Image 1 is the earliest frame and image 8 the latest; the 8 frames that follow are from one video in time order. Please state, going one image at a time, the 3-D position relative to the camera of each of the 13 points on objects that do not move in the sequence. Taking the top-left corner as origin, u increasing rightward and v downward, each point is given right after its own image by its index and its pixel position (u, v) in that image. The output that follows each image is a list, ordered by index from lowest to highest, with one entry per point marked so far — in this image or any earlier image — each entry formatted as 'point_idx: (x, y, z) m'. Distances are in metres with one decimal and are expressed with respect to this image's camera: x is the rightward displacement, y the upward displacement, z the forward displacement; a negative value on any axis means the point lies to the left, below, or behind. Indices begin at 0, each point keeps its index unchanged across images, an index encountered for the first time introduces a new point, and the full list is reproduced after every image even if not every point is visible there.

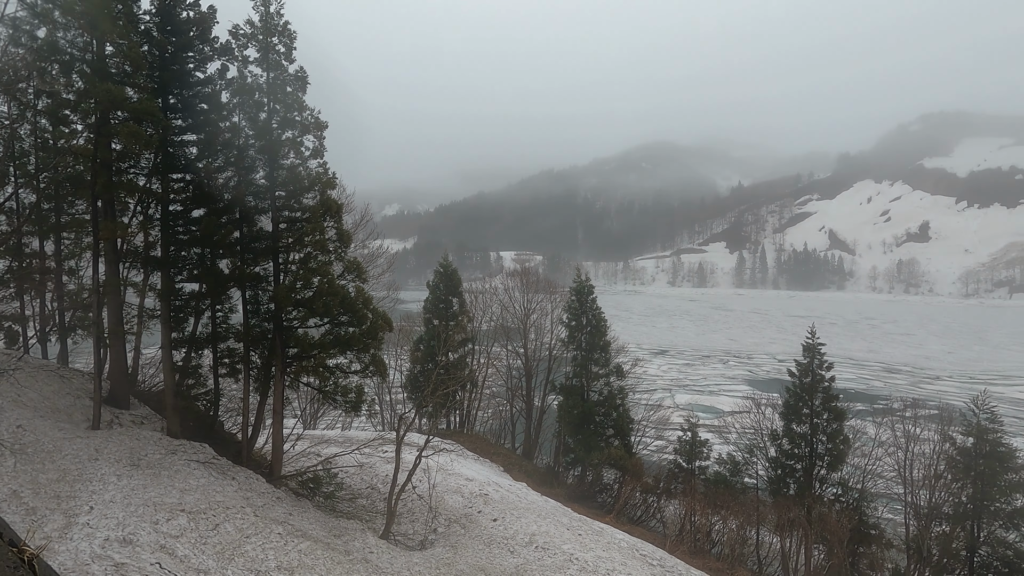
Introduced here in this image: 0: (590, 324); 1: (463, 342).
0: (+2.8, -1.4, +17.0) m
1: (-2.0, -2.1, +17.9) m
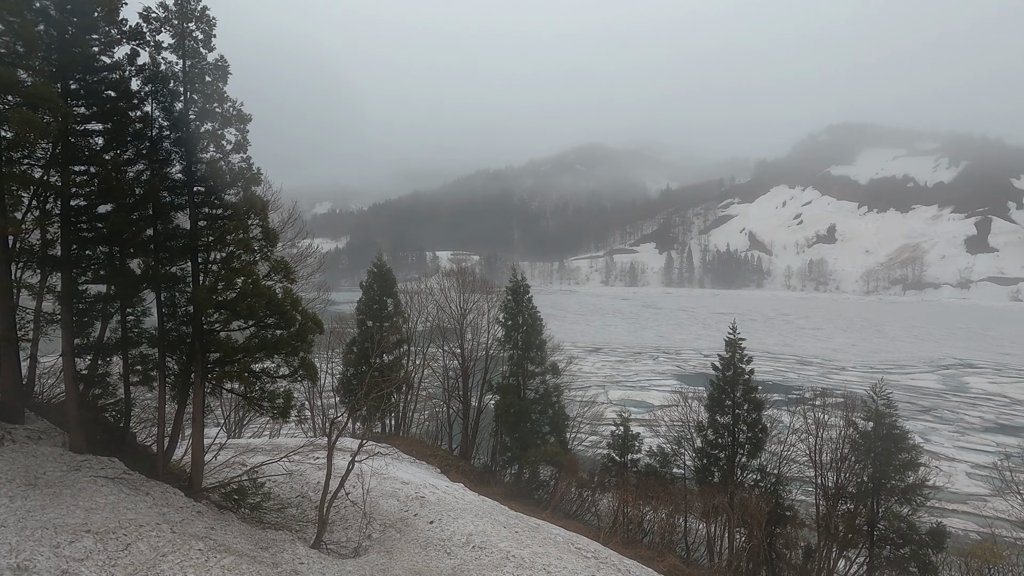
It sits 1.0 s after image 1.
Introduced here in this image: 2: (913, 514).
0: (+0.5, -1.3, +17.1) m
1: (-4.4, -2.1, +17.5) m
2: (+11.5, -6.3, +12.9) m
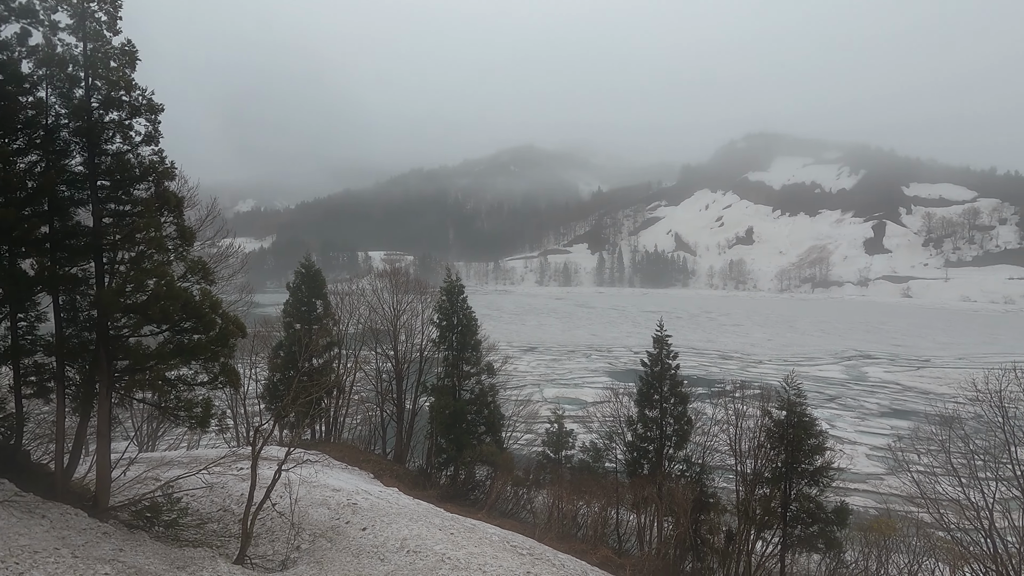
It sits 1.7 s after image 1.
0: (-1.9, -1.3, +16.9) m
1: (-6.8, -2.1, +16.9) m
2: (+9.5, -6.3, +14.0) m
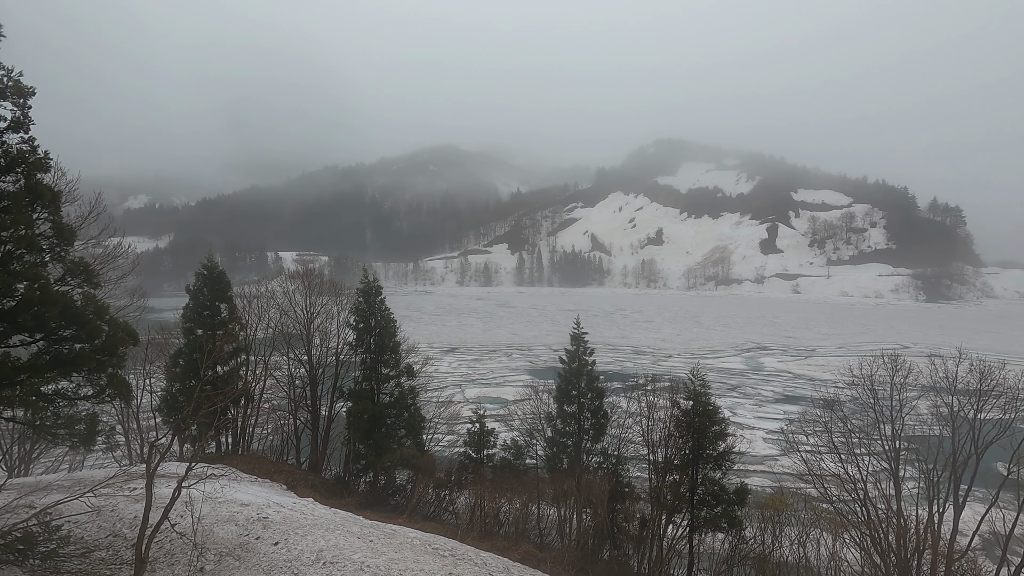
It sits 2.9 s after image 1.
0: (-4.8, -1.4, +16.5) m
1: (-9.6, -2.2, +15.9) m
2: (+7.0, -6.2, +15.0) m
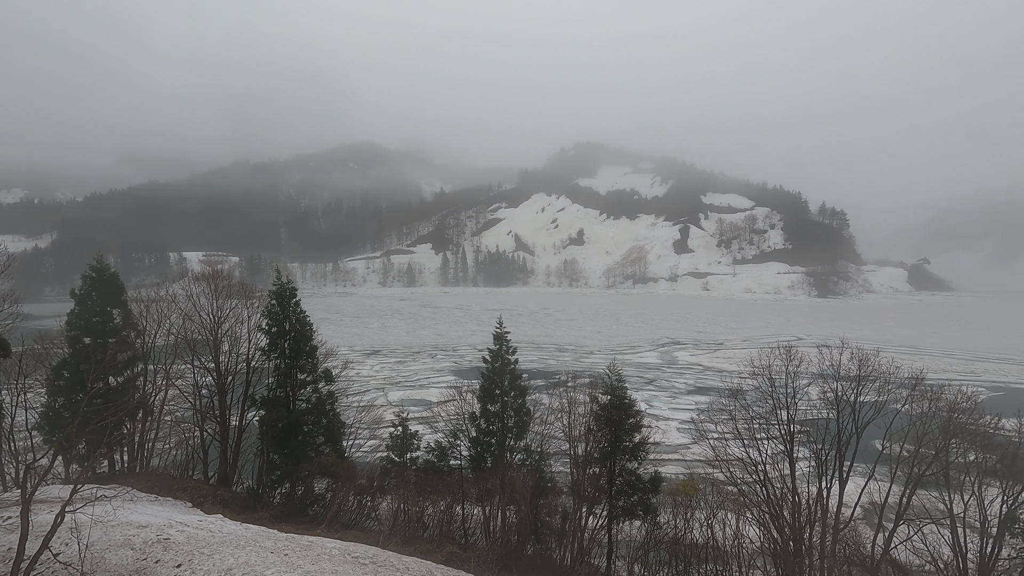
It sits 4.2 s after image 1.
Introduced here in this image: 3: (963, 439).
0: (-7.5, -1.4, +15.8) m
1: (-12.2, -2.3, +14.7) m
2: (+4.4, -6.1, +15.7) m
3: (+13.3, -4.4, +13.5) m
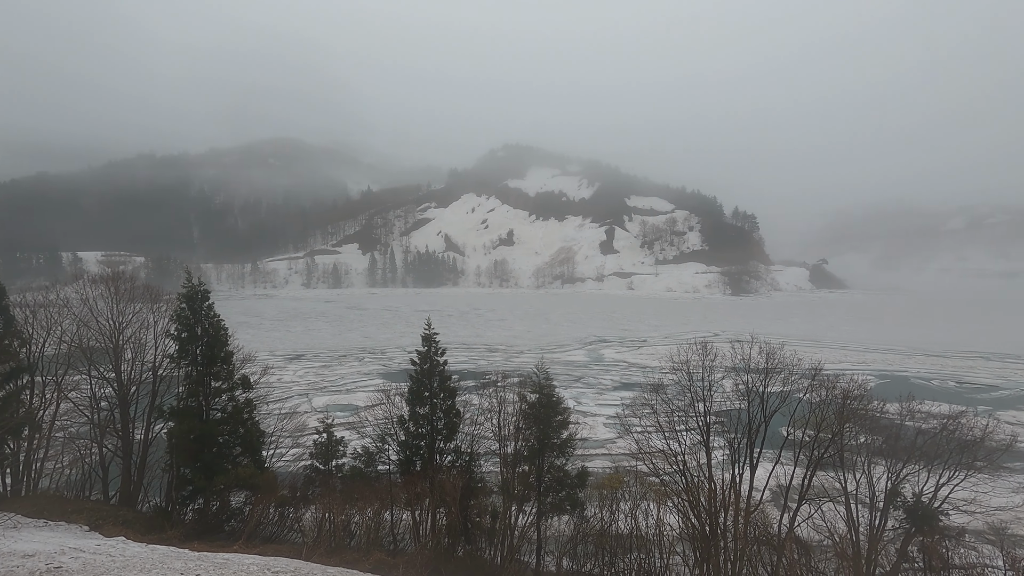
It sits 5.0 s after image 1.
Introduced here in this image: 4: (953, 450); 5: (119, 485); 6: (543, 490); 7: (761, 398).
0: (-9.9, -1.5, +14.9) m
1: (-14.4, -2.5, +13.3) m
2: (+2.0, -6.1, +16.0) m
3: (+11.1, -4.3, +14.8) m
4: (+13.5, -4.9, +14.0) m
5: (-16.3, -8.4, +19.5) m
6: (+1.1, -6.9, +15.6) m
7: (+8.1, -3.6, +14.9) m
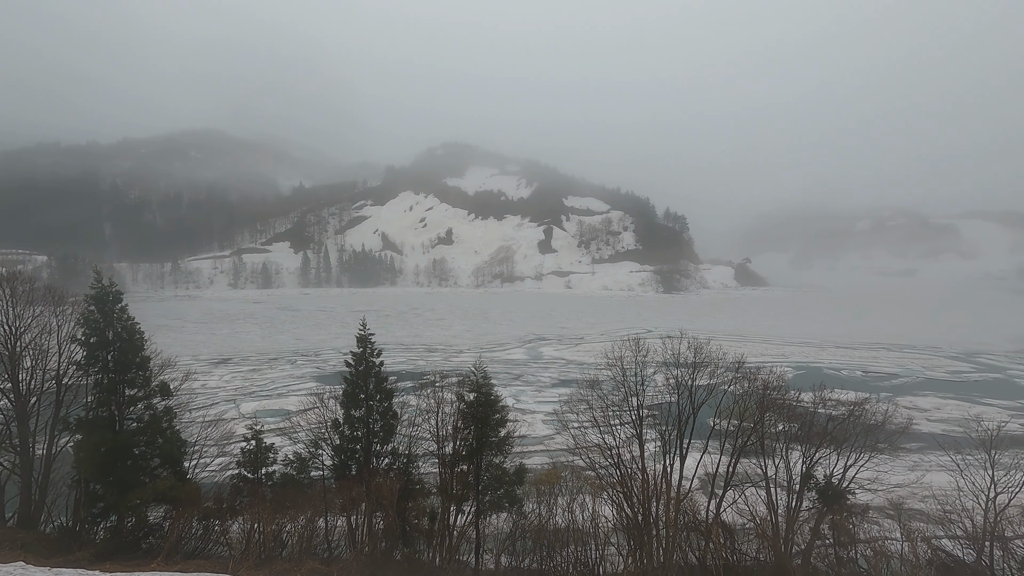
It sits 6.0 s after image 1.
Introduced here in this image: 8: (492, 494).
0: (-11.9, -1.6, +14.0) m
1: (-16.3, -2.5, +11.9) m
2: (-0.1, -6.1, +16.2) m
3: (+9.0, -4.2, +15.7) m
4: (+11.5, -4.8, +15.2) m
5: (-18.6, -8.5, +17.9) m
6: (-1.0, -6.9, +15.7) m
7: (+6.0, -3.5, +15.6) m
8: (-0.7, -7.1, +15.7) m
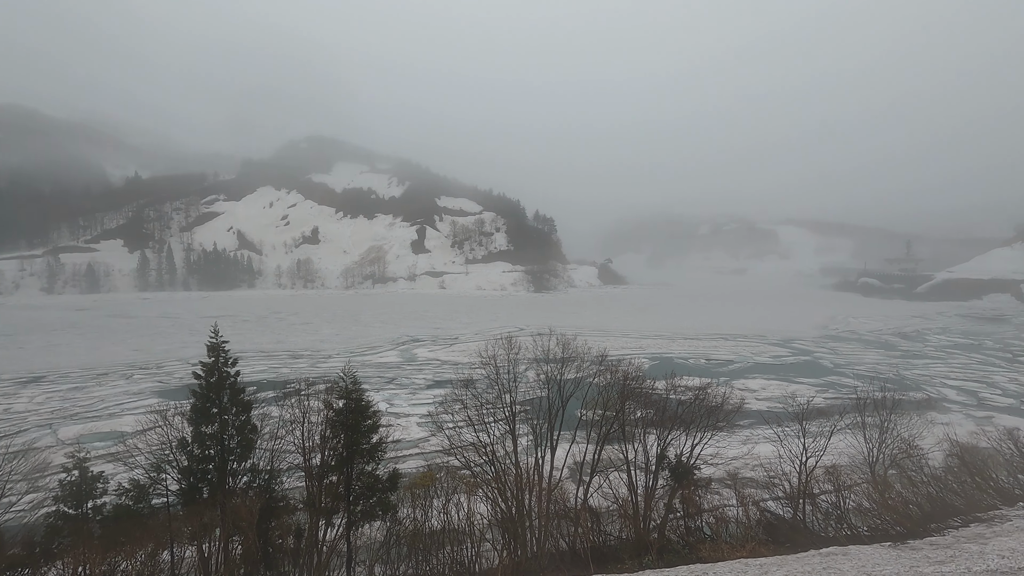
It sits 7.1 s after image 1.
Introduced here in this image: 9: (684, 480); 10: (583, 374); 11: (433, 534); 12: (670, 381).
0: (-15.7, -1.8, +11.4) m
1: (-19.5, -2.8, +8.5) m
2: (-4.5, -6.2, +15.8) m
3: (+4.5, -4.2, +17.2) m
4: (+7.1, -4.7, +17.2) m
5: (-23.0, -8.8, +13.9) m
6: (-5.3, -6.9, +15.1) m
7: (+1.6, -3.5, +16.5) m
8: (-4.9, -7.1, +15.2) m
9: (+6.4, -7.2, +17.1) m
10: (+2.8, -3.3, +17.8) m
11: (-2.7, -8.3, +15.6) m
12: (+6.8, -4.0, +19.5) m
